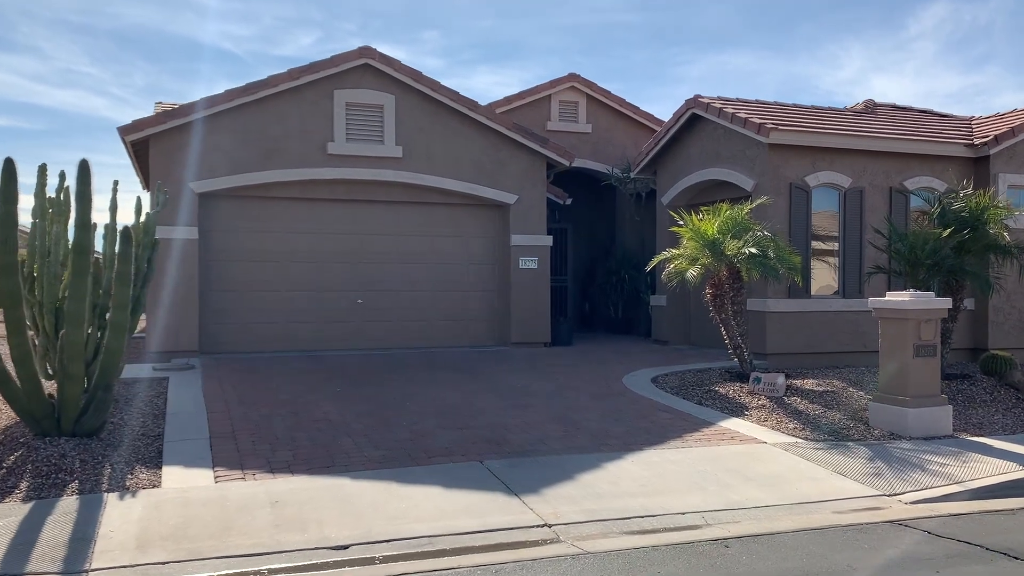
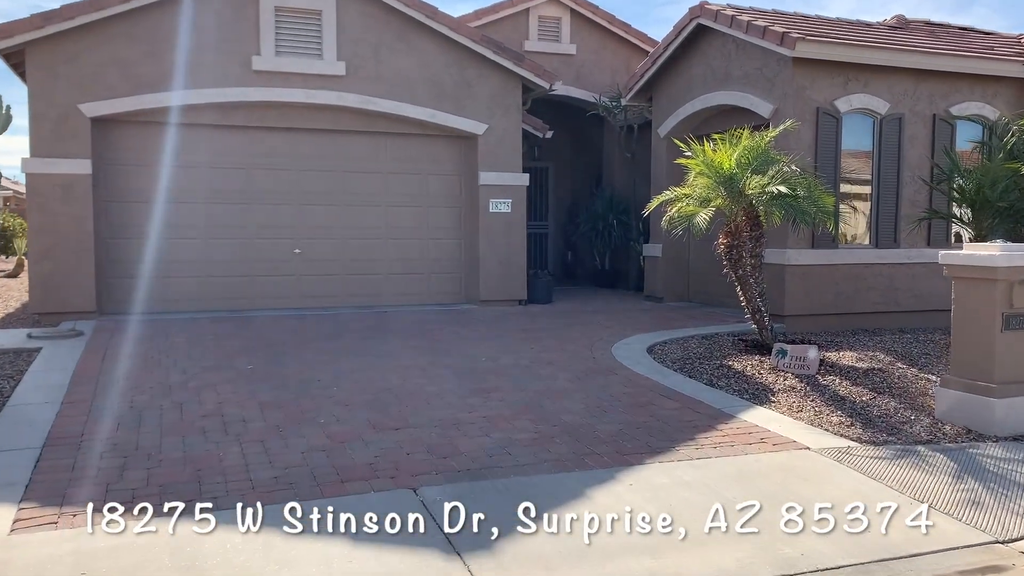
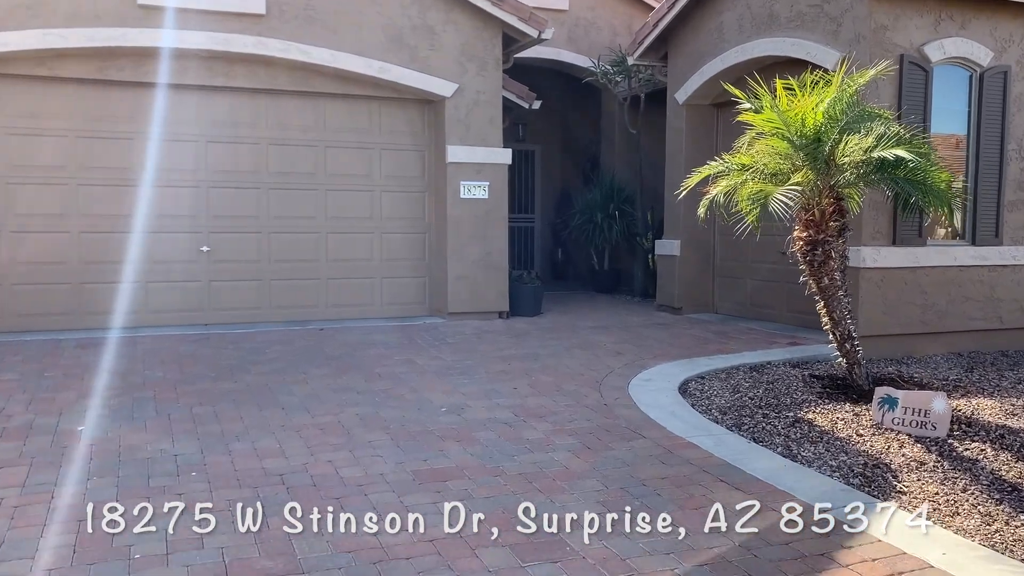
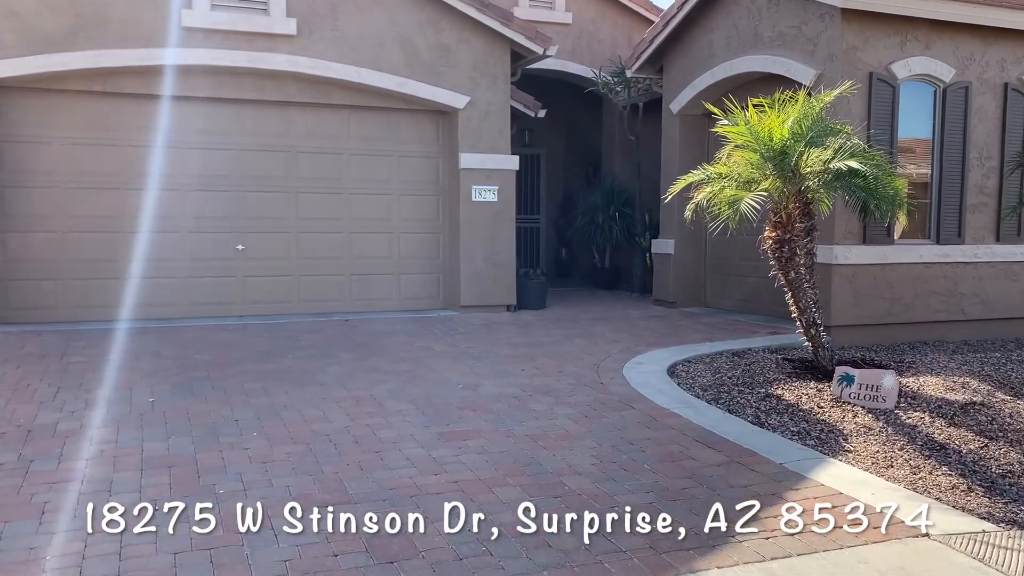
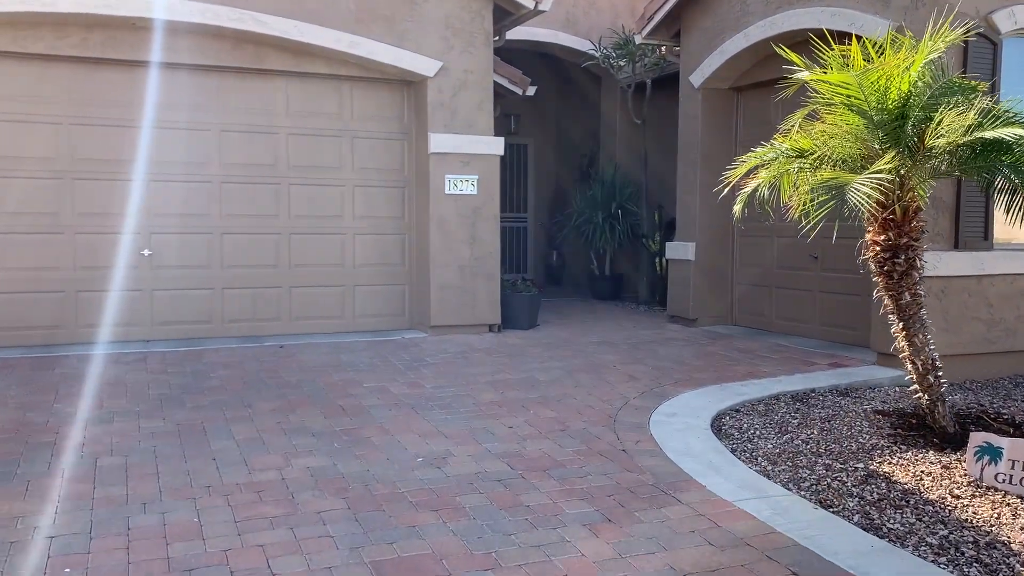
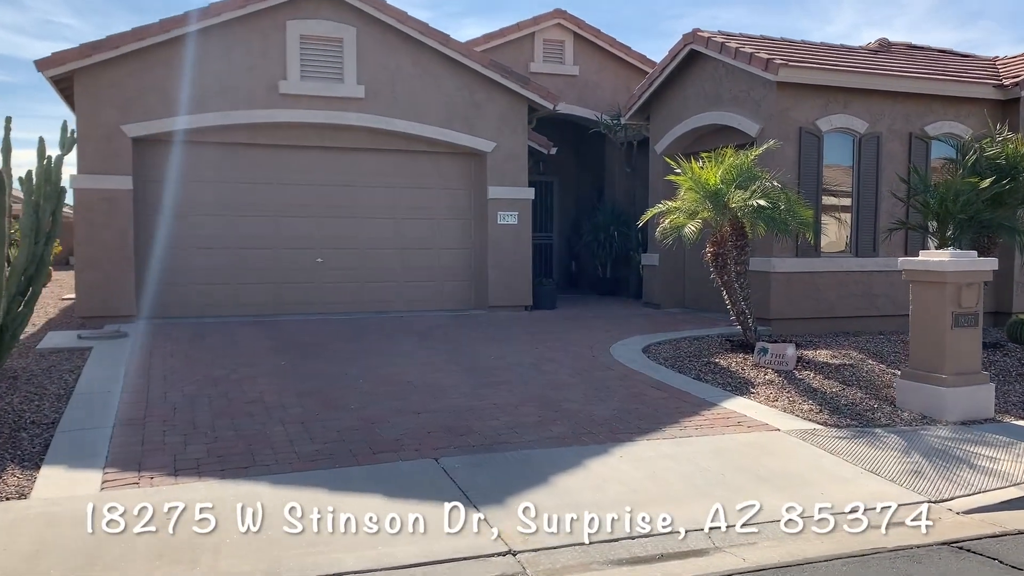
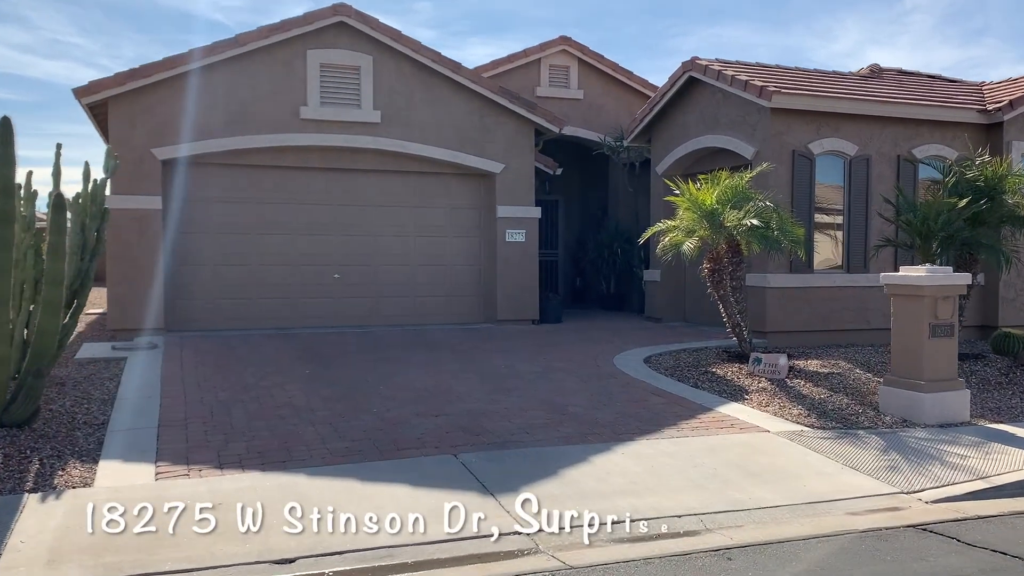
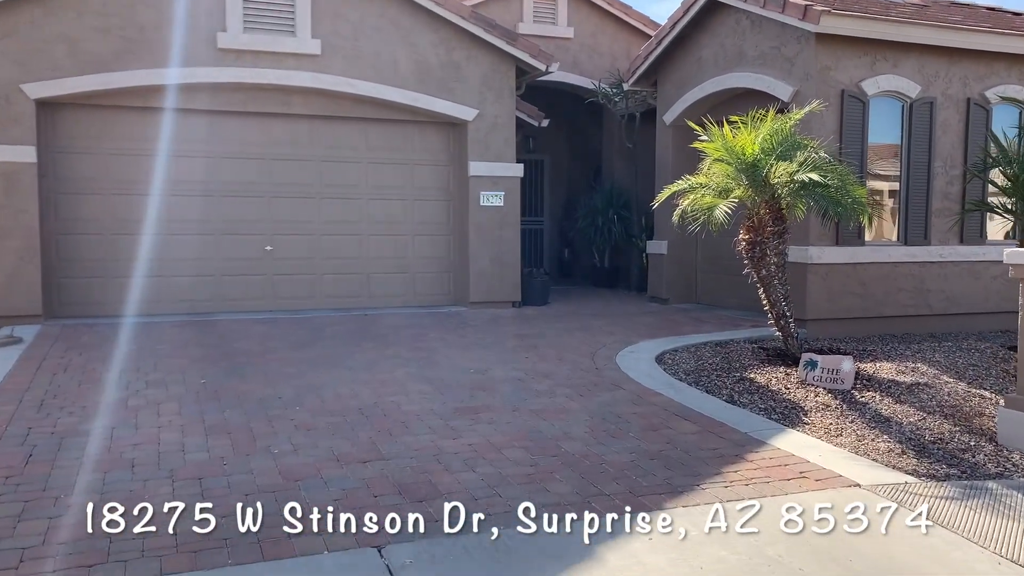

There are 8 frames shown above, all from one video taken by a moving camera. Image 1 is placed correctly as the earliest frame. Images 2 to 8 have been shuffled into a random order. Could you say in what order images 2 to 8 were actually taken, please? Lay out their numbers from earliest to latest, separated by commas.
7, 6, 2, 8, 4, 3, 5
